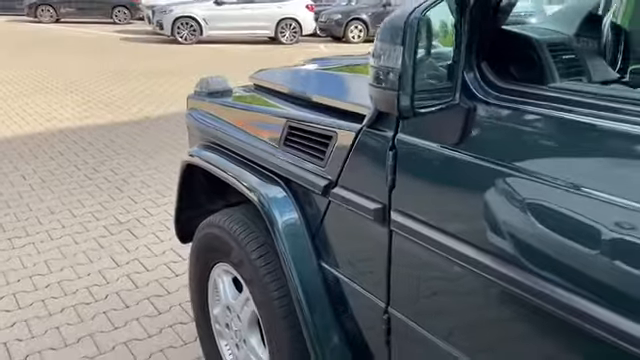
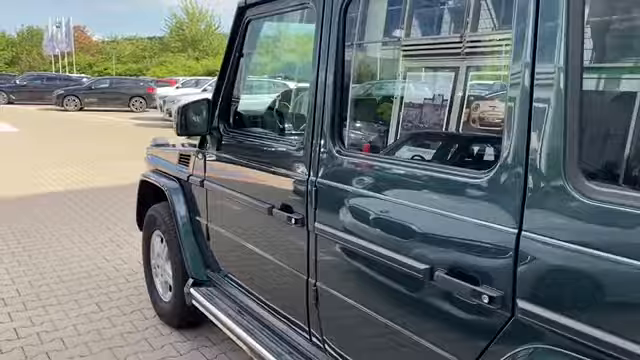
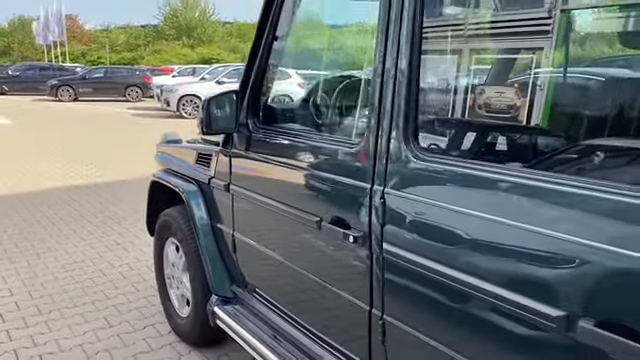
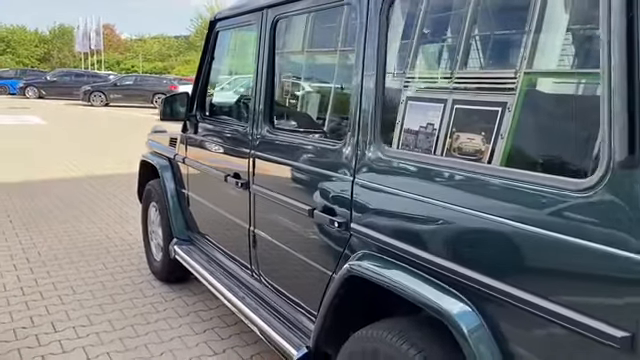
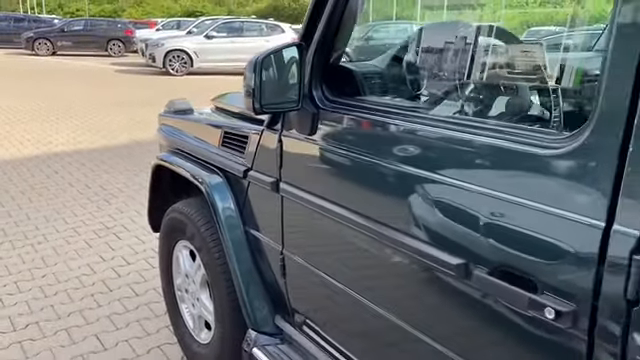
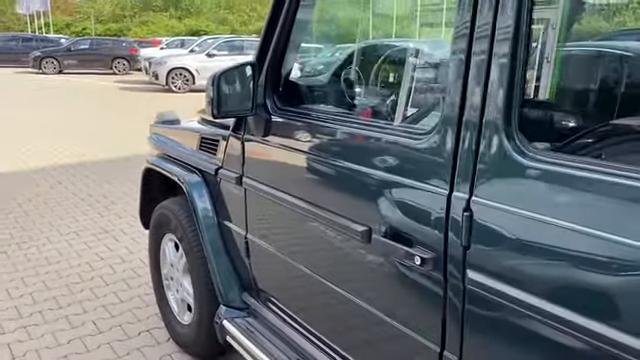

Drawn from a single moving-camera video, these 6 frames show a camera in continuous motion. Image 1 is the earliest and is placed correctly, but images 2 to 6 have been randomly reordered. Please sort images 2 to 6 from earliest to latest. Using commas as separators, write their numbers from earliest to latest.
5, 6, 3, 2, 4
